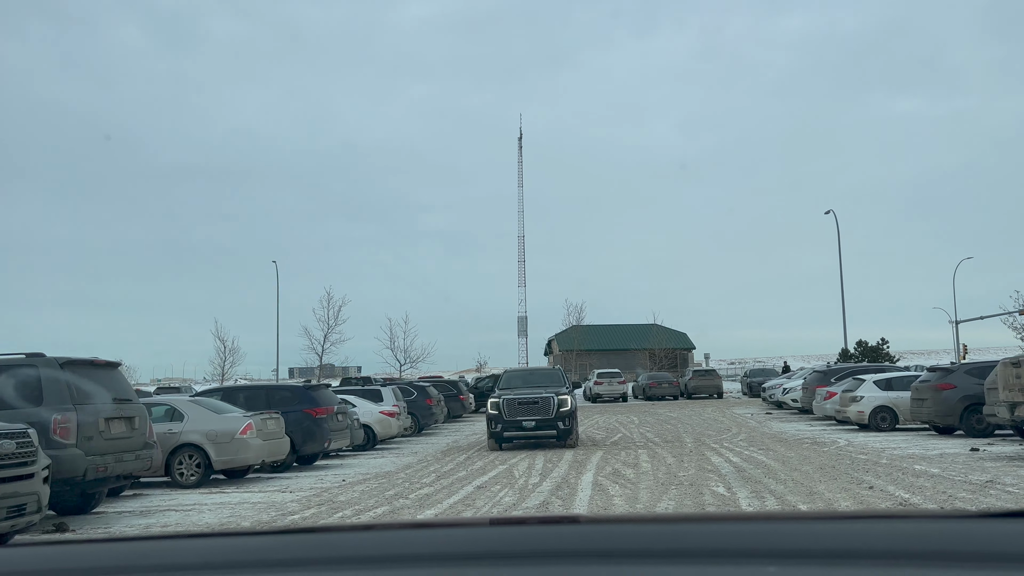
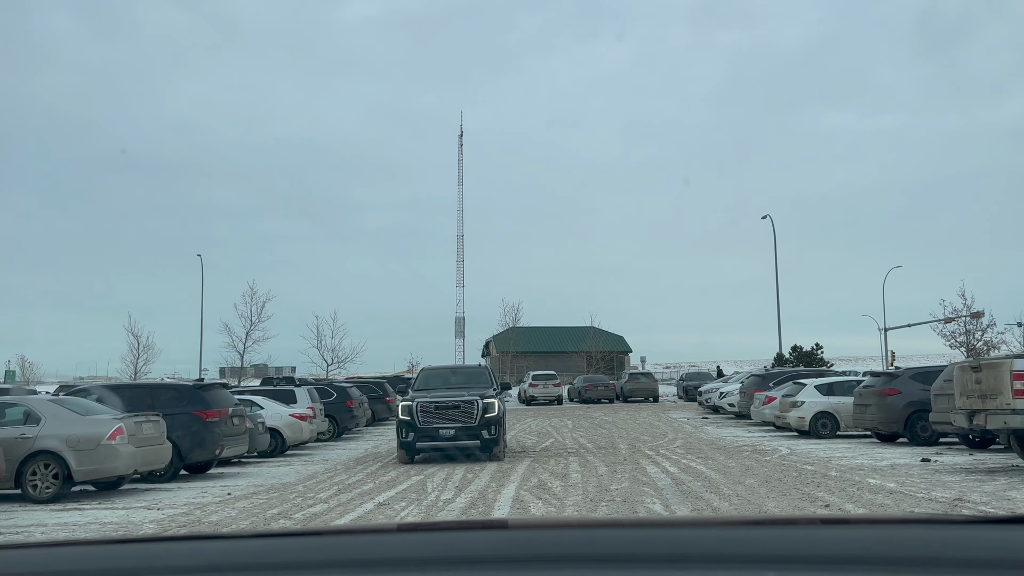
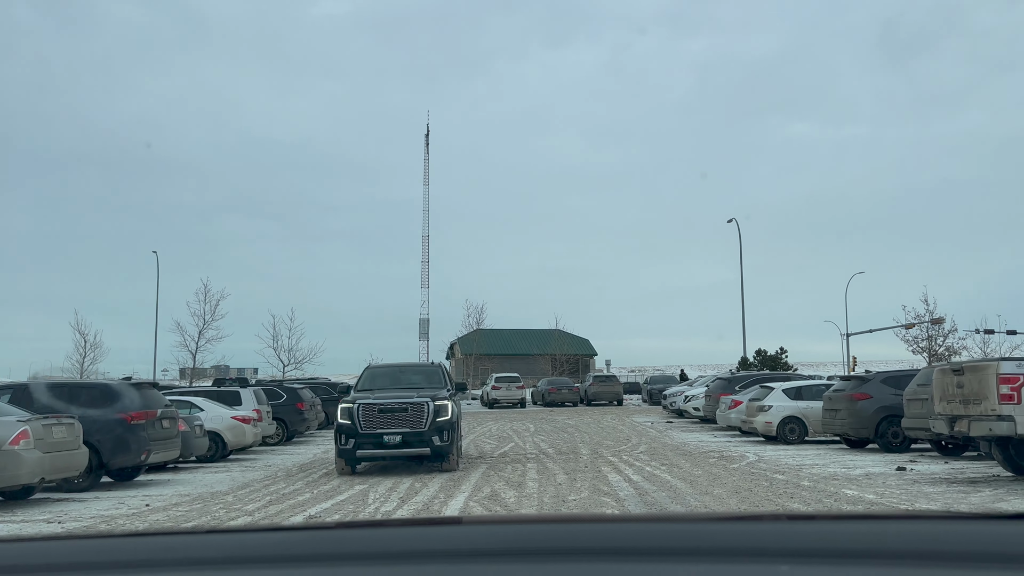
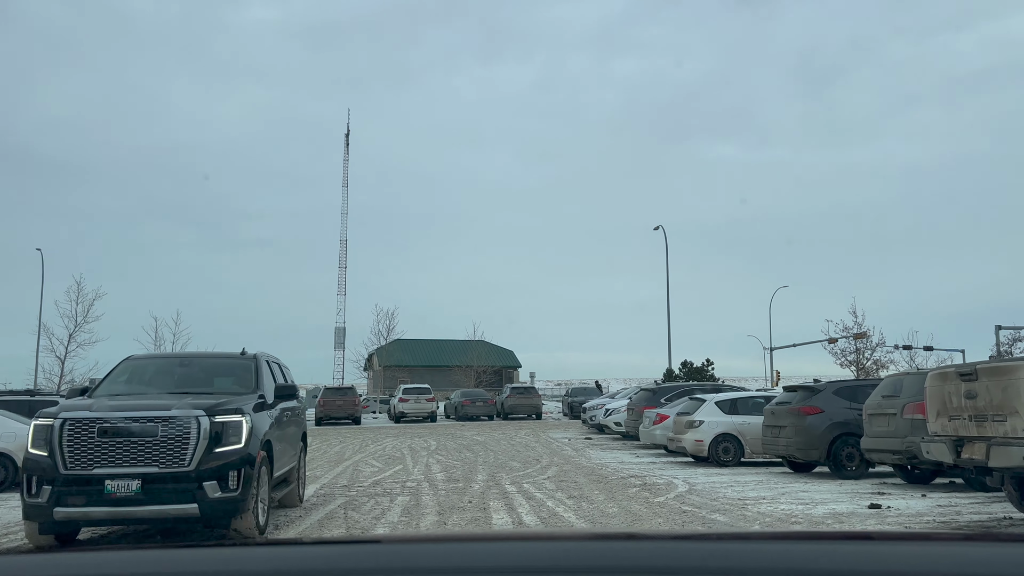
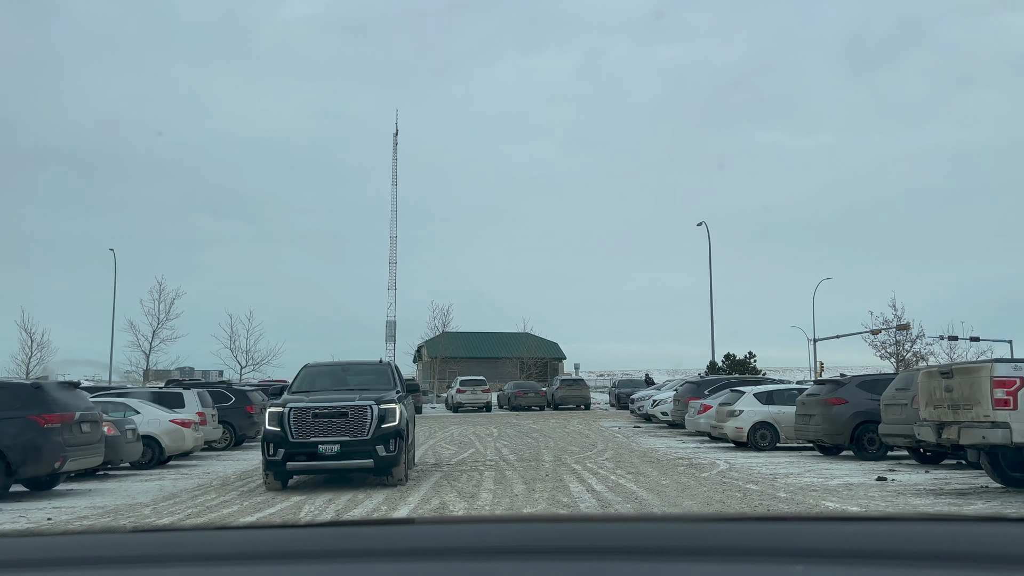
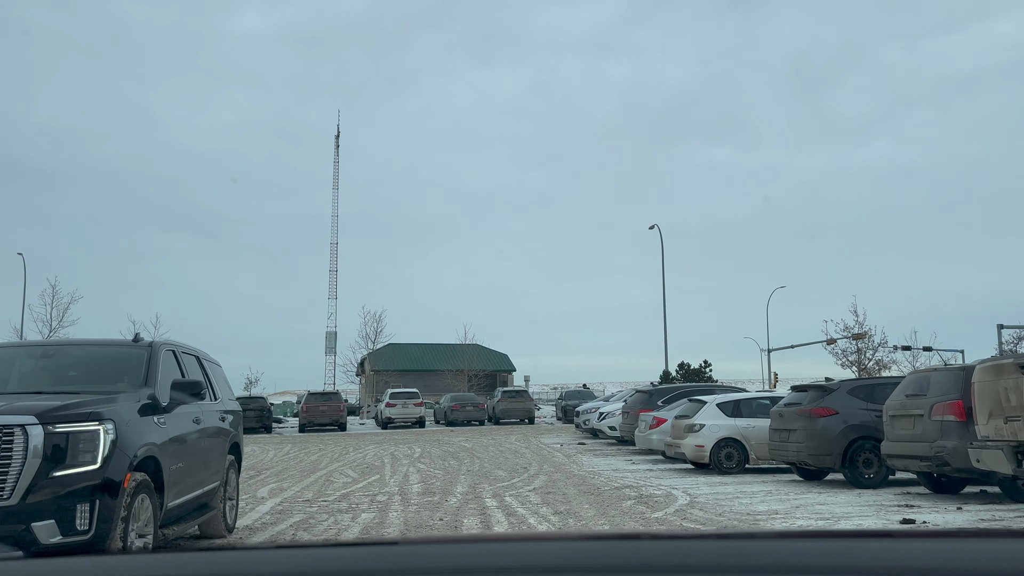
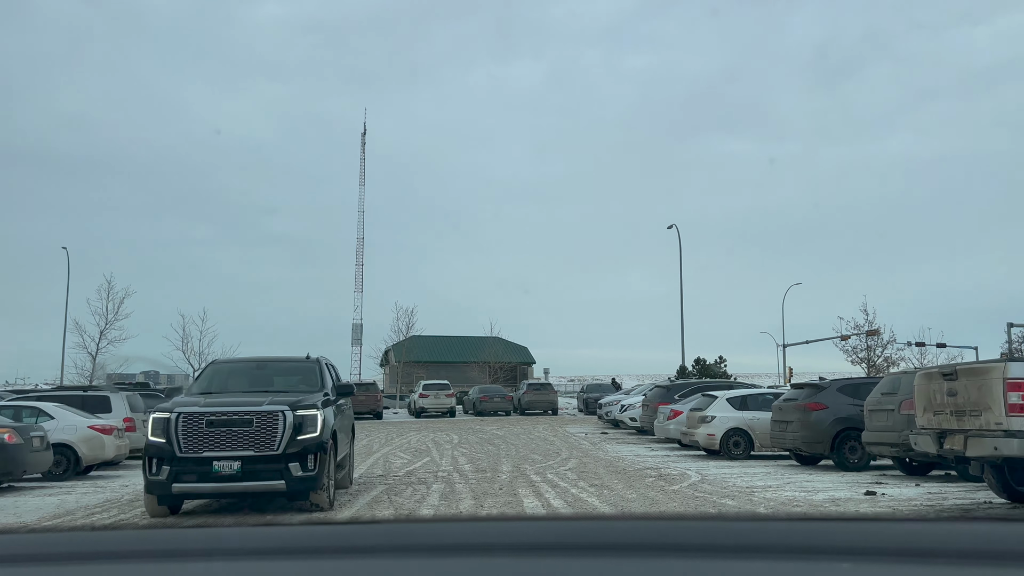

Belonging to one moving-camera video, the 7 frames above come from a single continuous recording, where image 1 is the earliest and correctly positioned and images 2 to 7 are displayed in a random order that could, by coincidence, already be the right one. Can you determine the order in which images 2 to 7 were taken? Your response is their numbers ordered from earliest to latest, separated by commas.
2, 3, 5, 7, 4, 6
